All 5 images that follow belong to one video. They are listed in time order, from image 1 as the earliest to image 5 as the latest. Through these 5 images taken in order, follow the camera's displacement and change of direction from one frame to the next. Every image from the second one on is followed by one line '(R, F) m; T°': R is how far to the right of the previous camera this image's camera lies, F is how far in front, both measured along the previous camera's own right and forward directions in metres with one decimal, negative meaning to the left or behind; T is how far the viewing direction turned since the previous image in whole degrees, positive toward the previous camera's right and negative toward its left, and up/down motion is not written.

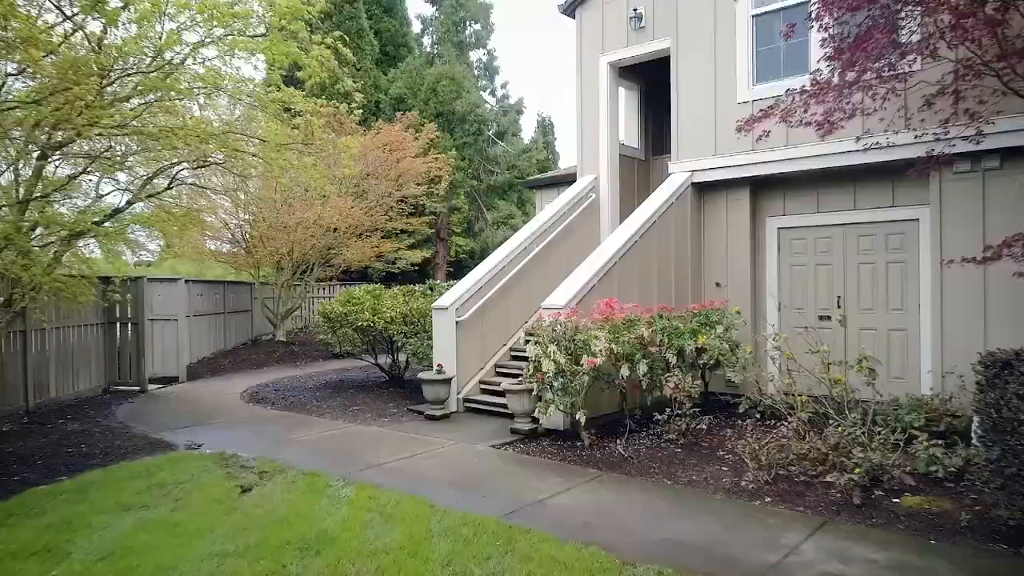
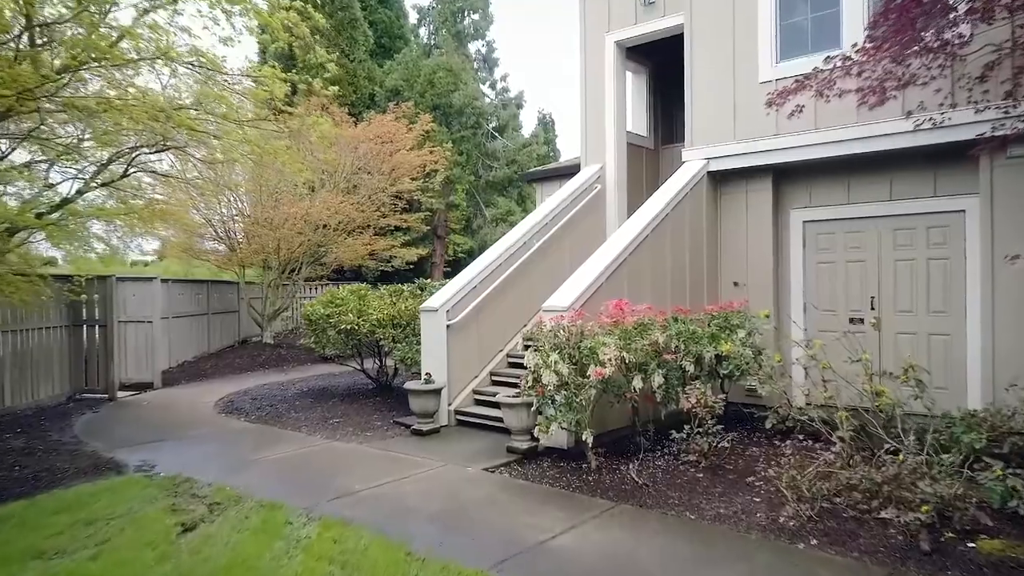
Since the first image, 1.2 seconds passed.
(0.0, +0.8) m; 0°
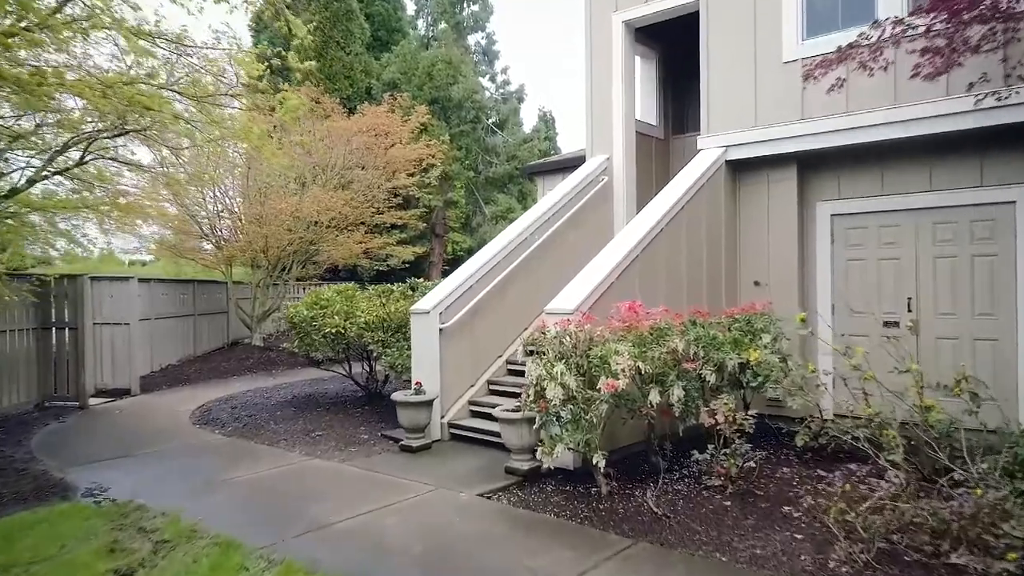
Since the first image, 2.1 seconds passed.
(0.0, +0.7) m; 0°
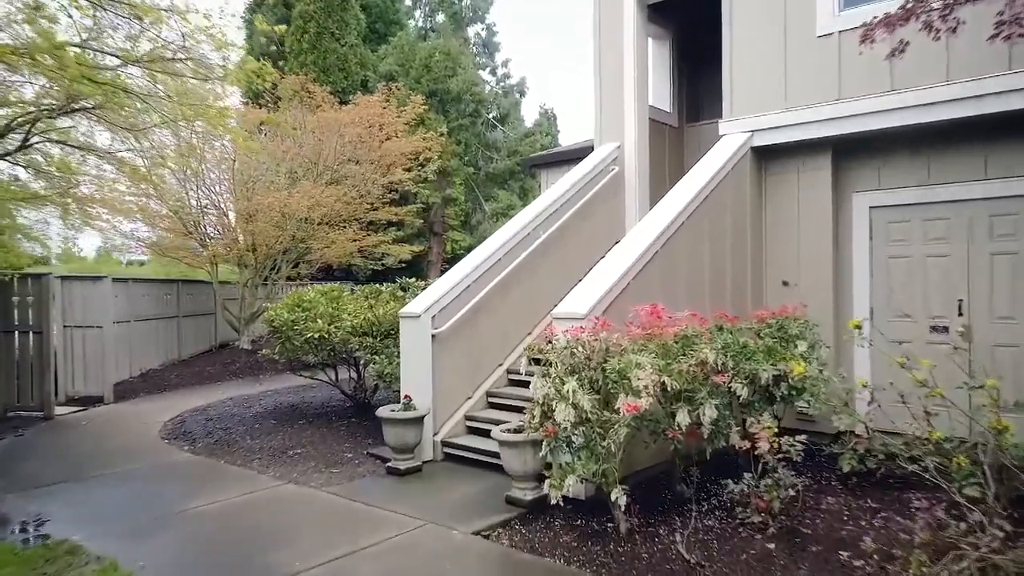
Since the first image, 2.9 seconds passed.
(0.0, +0.7) m; 0°
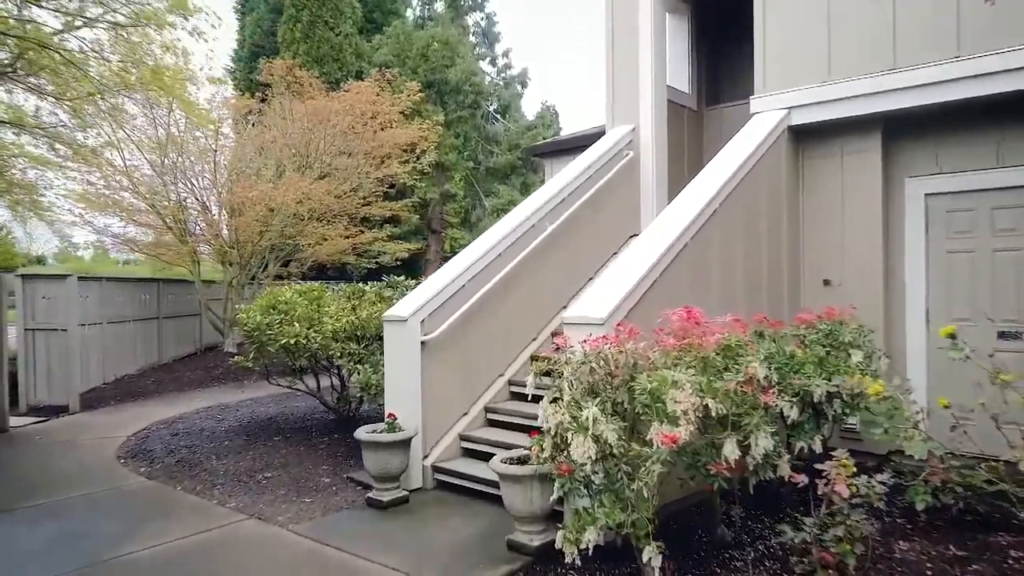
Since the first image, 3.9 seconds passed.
(0.0, +0.8) m; 0°
